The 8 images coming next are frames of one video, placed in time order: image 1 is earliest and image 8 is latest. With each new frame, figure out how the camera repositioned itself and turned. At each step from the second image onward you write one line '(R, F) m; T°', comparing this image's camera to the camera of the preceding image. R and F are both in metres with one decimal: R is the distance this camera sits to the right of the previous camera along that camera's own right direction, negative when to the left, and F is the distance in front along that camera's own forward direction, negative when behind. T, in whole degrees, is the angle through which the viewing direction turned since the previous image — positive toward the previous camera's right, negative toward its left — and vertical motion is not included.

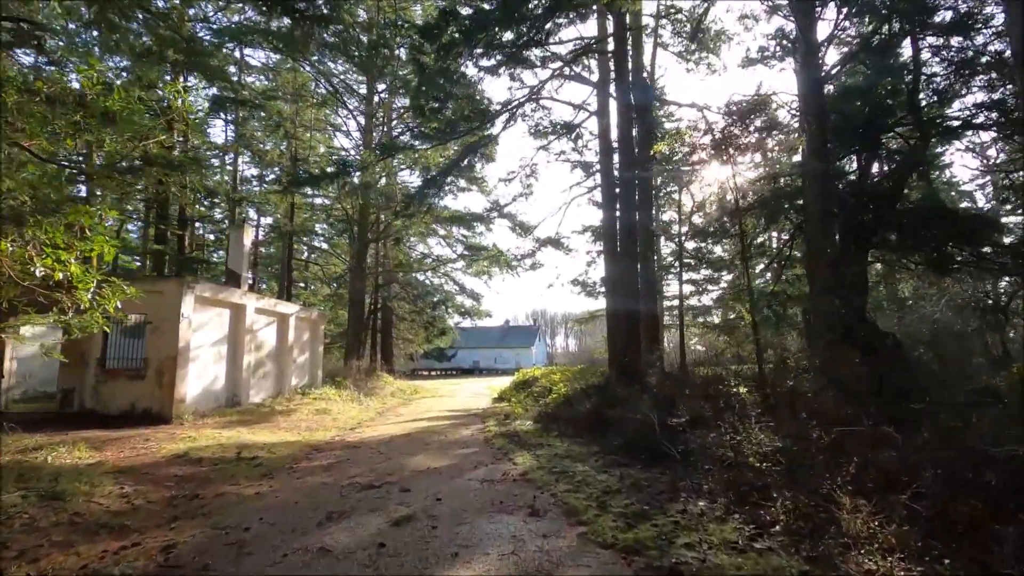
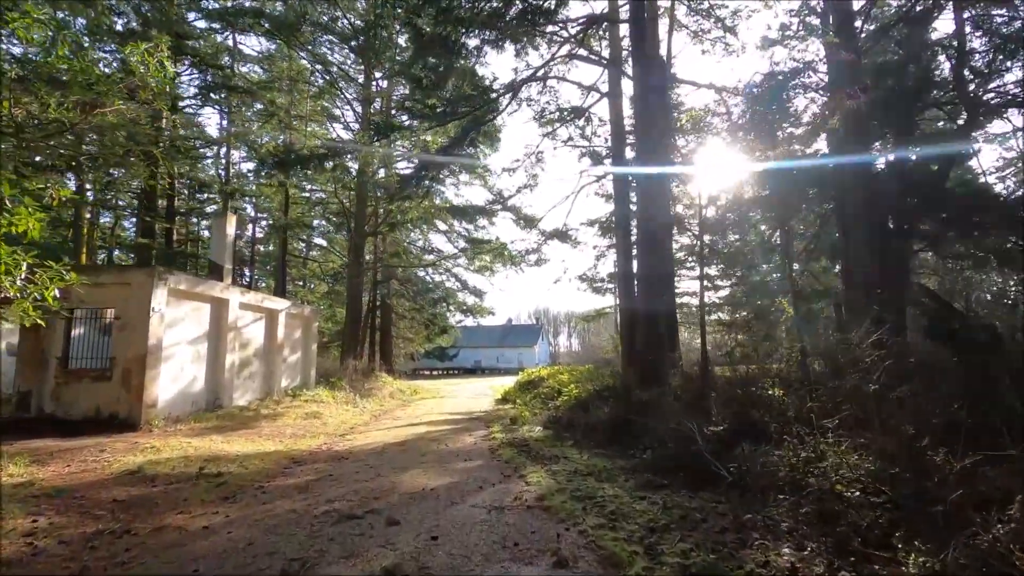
(-0.1, +1.1) m; 0°
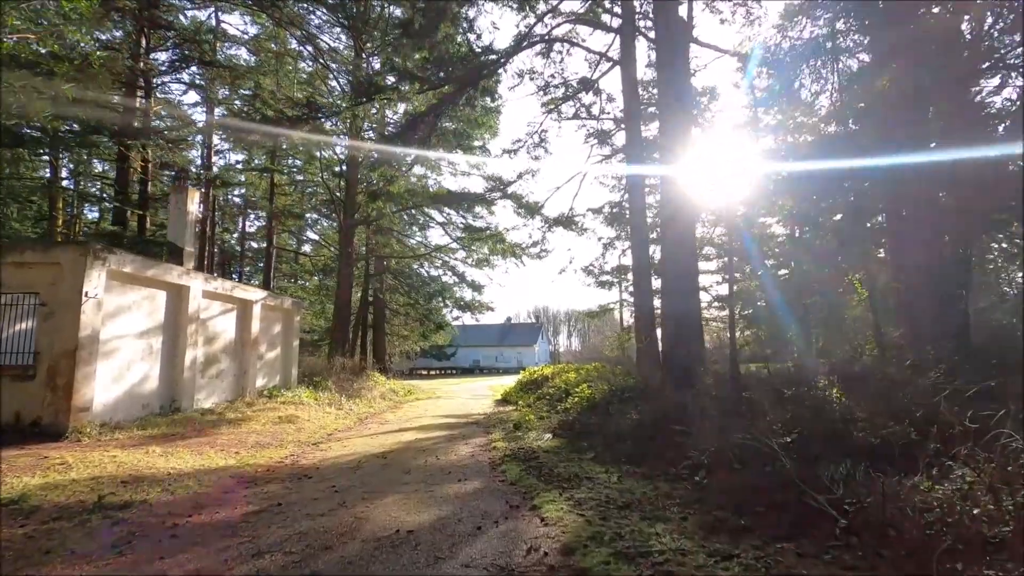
(-0.1, +1.5) m; 0°
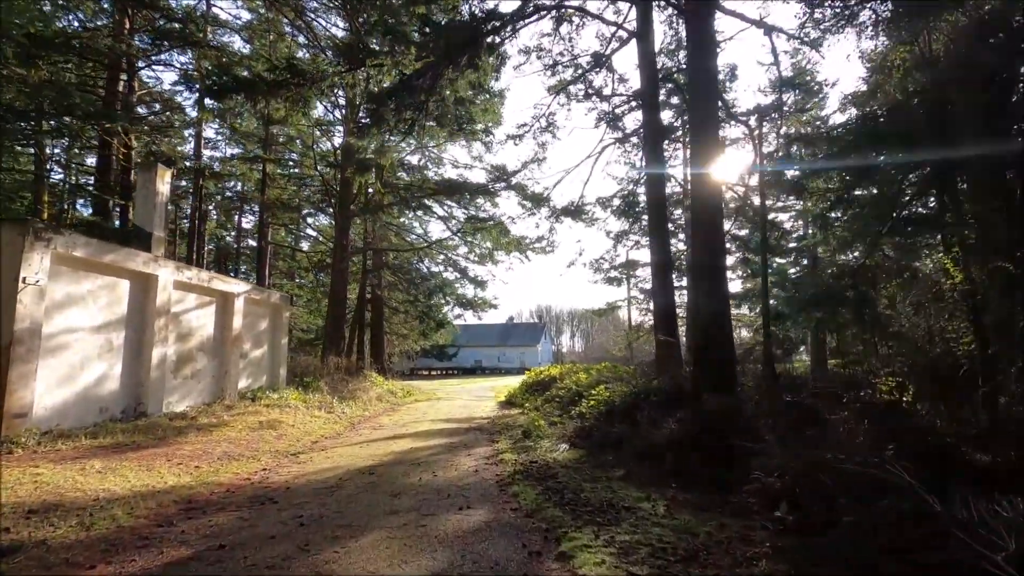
(-0.1, +1.1) m; 0°
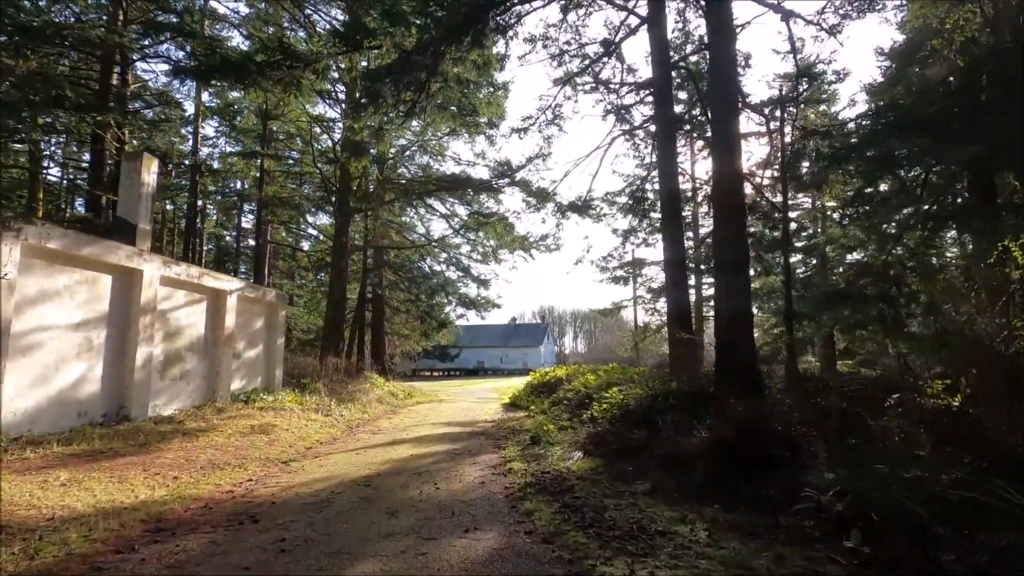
(-0.1, +0.6) m; 0°
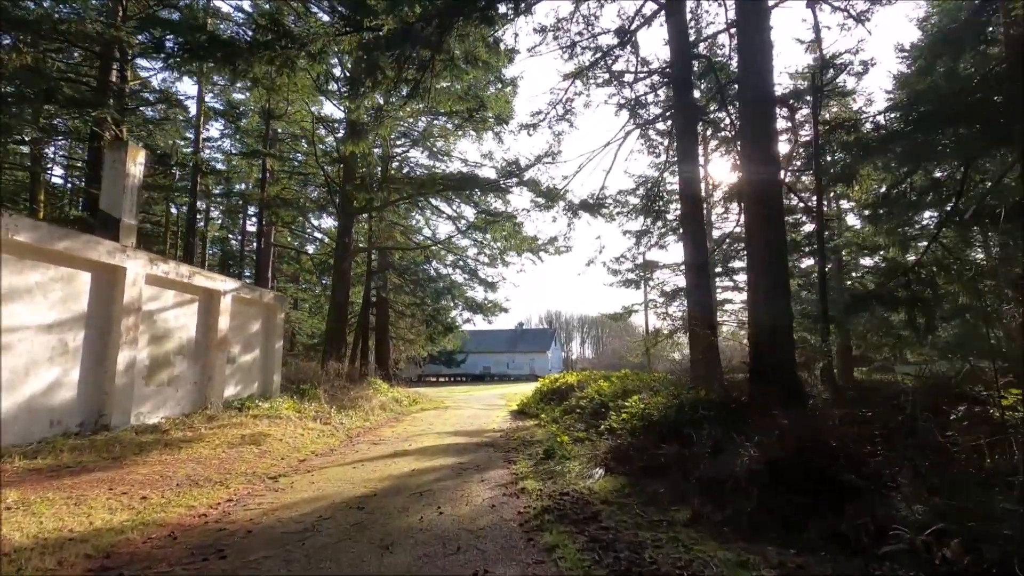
(-0.1, +0.7) m; -1°
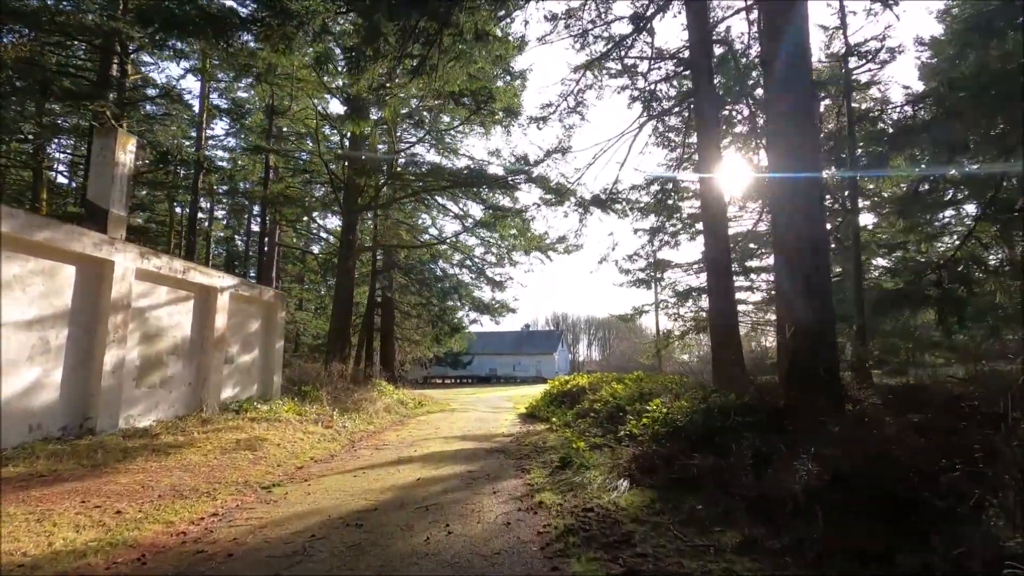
(-0.1, +0.5) m; -1°
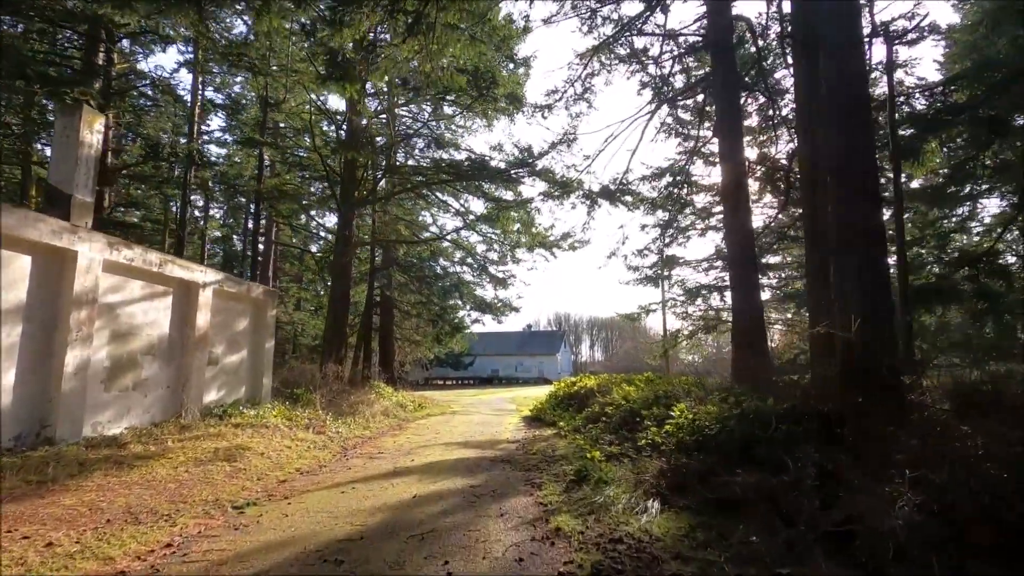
(-0.1, +0.8) m; 0°
